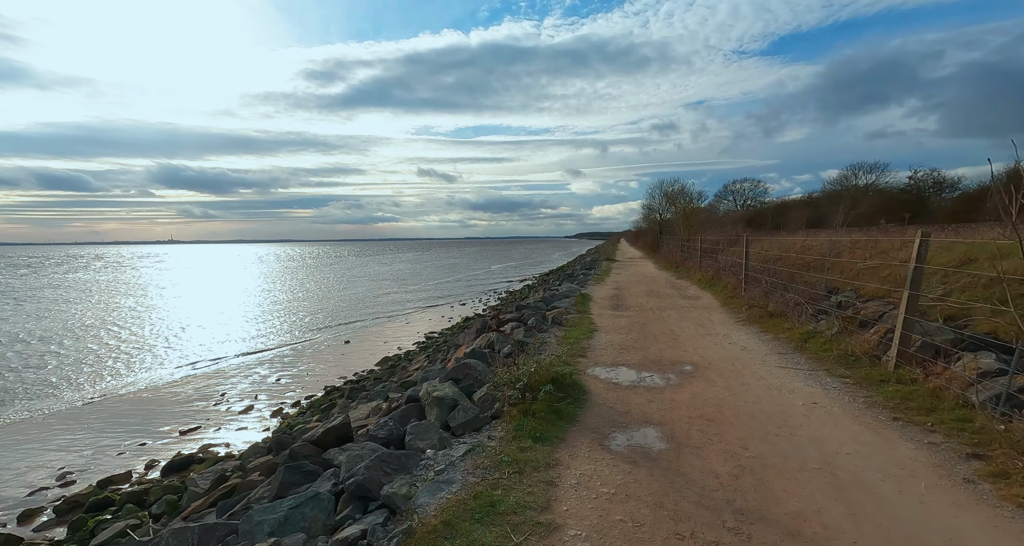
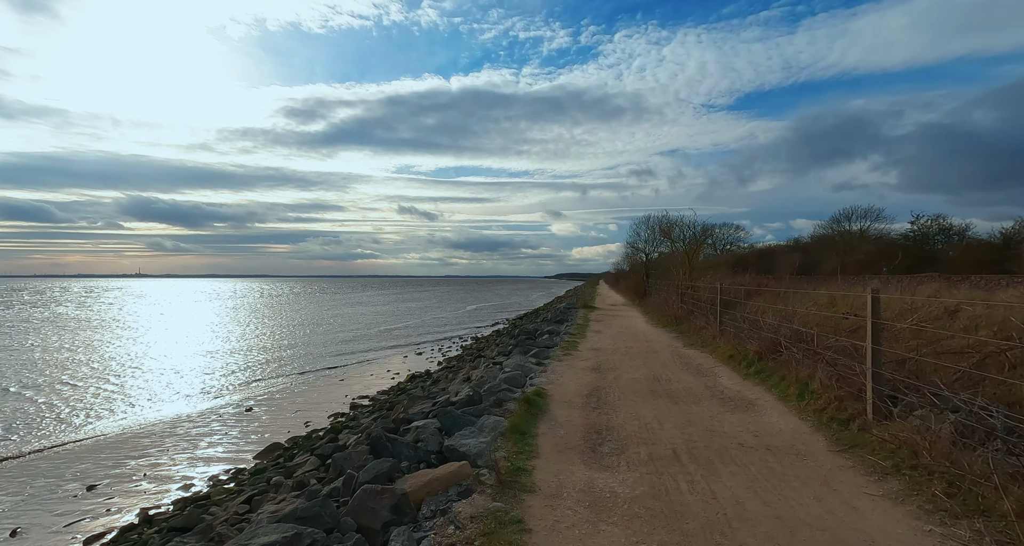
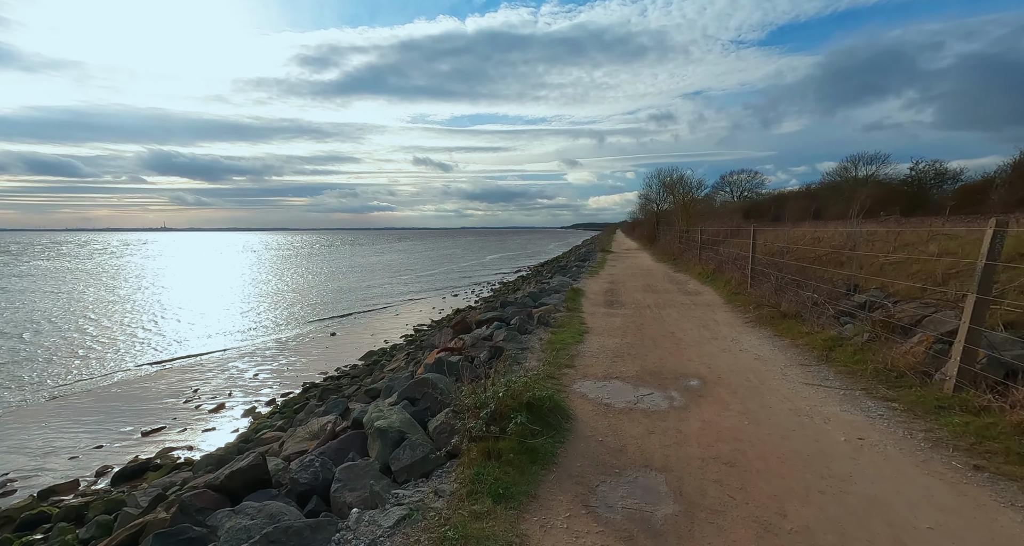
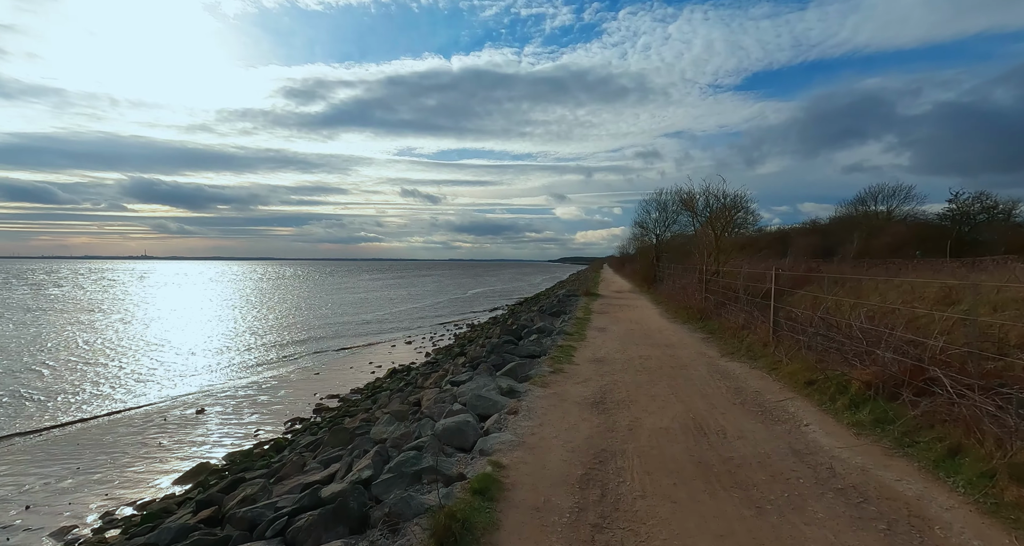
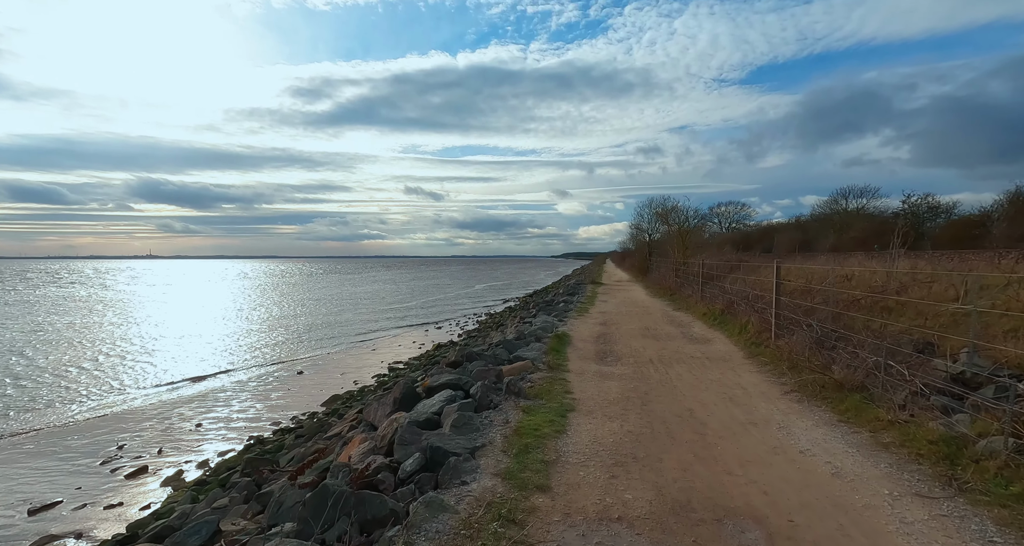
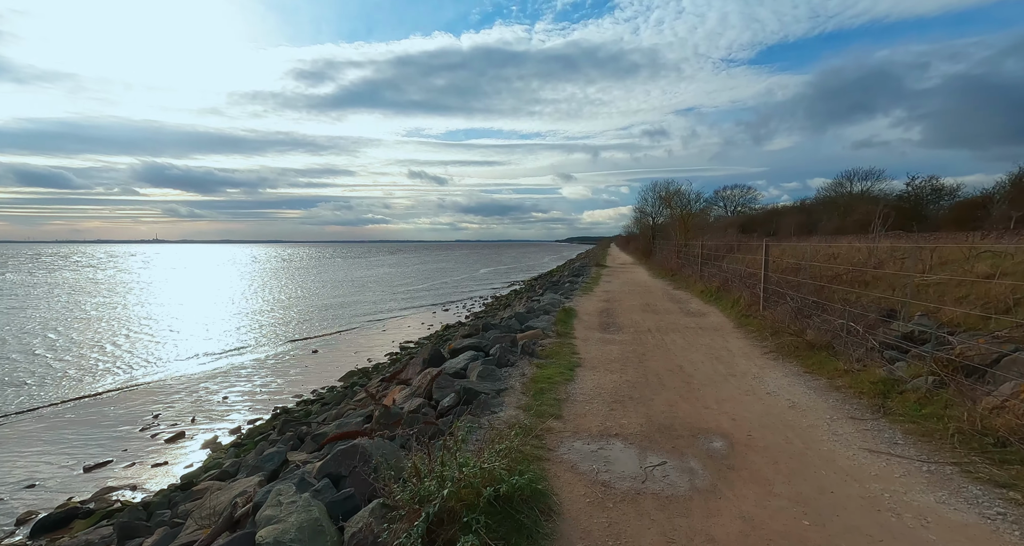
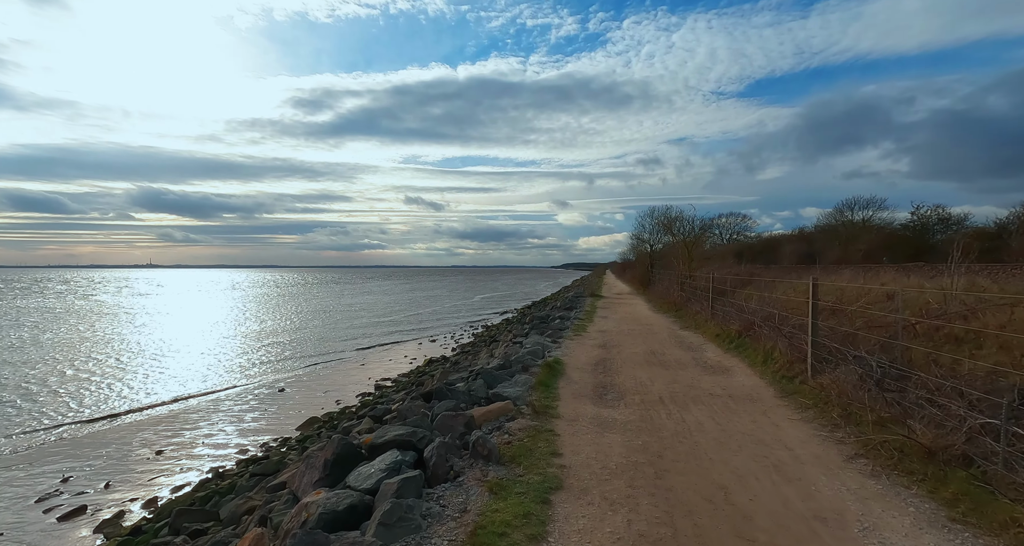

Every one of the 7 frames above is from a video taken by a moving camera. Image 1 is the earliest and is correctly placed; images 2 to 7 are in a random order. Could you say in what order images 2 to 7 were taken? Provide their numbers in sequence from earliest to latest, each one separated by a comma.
3, 6, 5, 7, 2, 4
